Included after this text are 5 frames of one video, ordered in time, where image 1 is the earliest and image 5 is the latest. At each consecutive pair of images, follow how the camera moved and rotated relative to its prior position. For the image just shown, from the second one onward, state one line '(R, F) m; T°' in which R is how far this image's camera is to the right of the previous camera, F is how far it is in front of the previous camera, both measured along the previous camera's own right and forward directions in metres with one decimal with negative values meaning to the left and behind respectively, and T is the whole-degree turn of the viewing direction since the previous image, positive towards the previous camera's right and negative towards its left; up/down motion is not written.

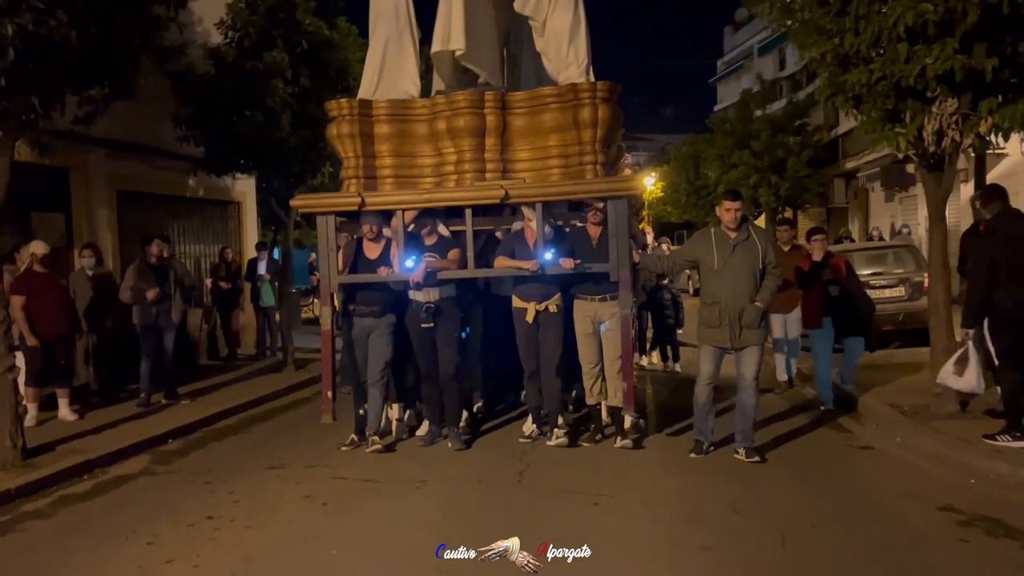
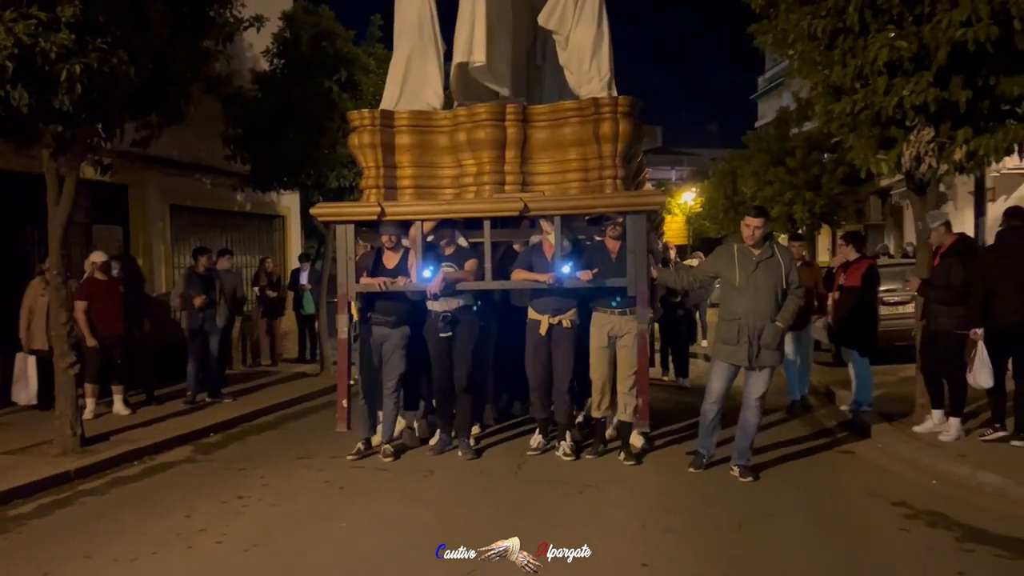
(+0.4, -0.7) m; -3°
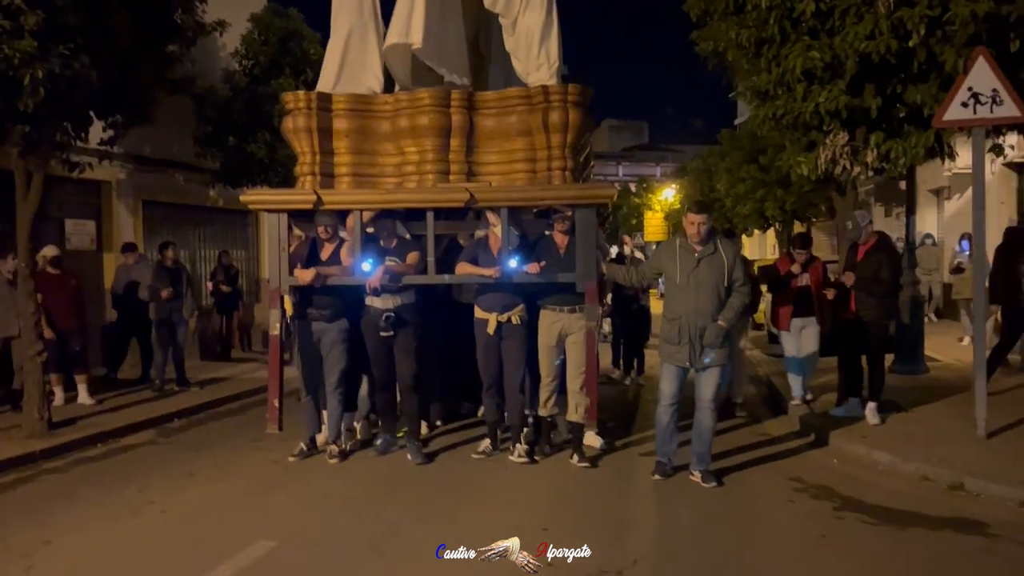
(+0.5, -0.5) m; +1°
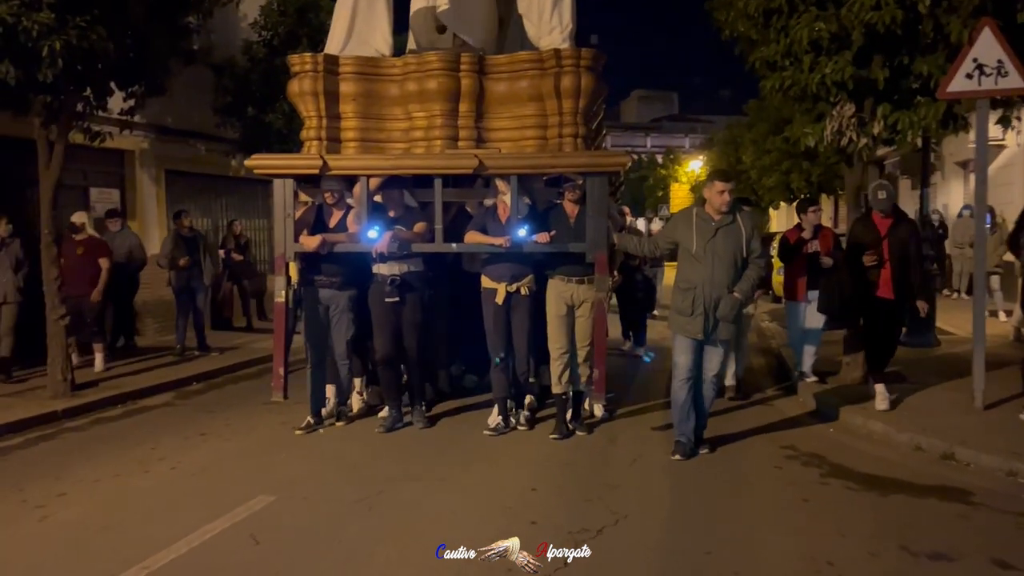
(+0.2, -0.1) m; -2°
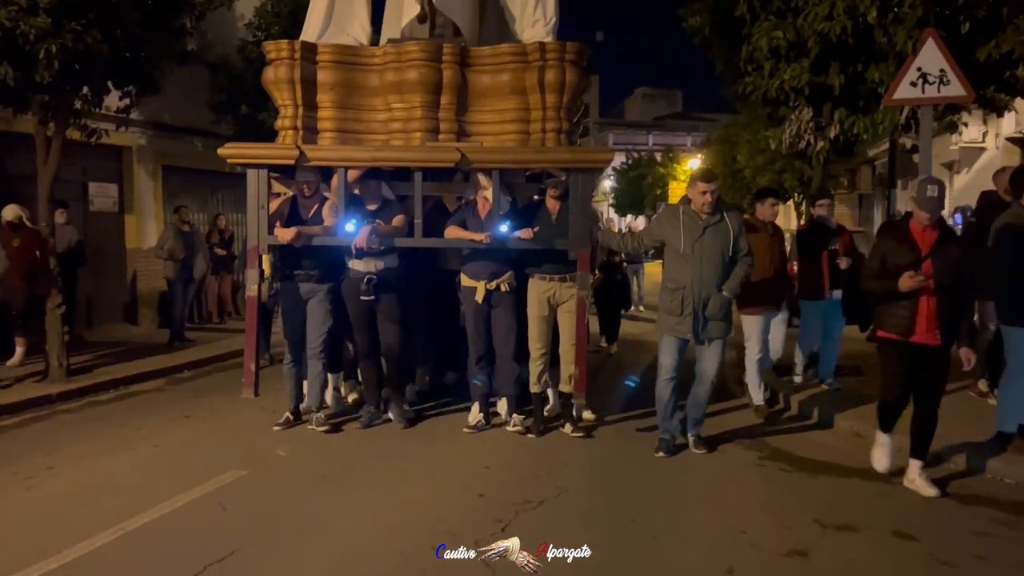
(+0.3, -0.4) m; 0°
